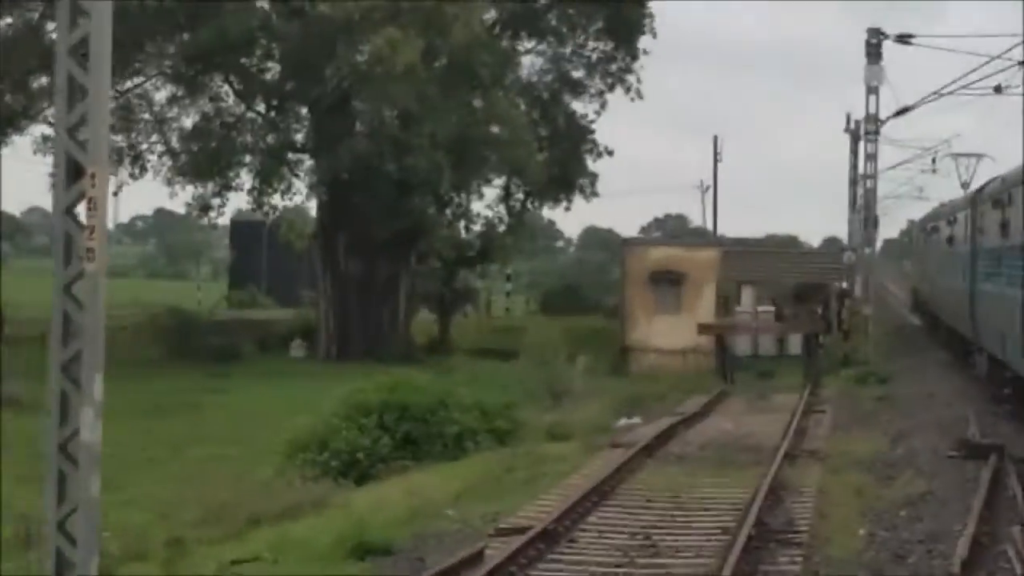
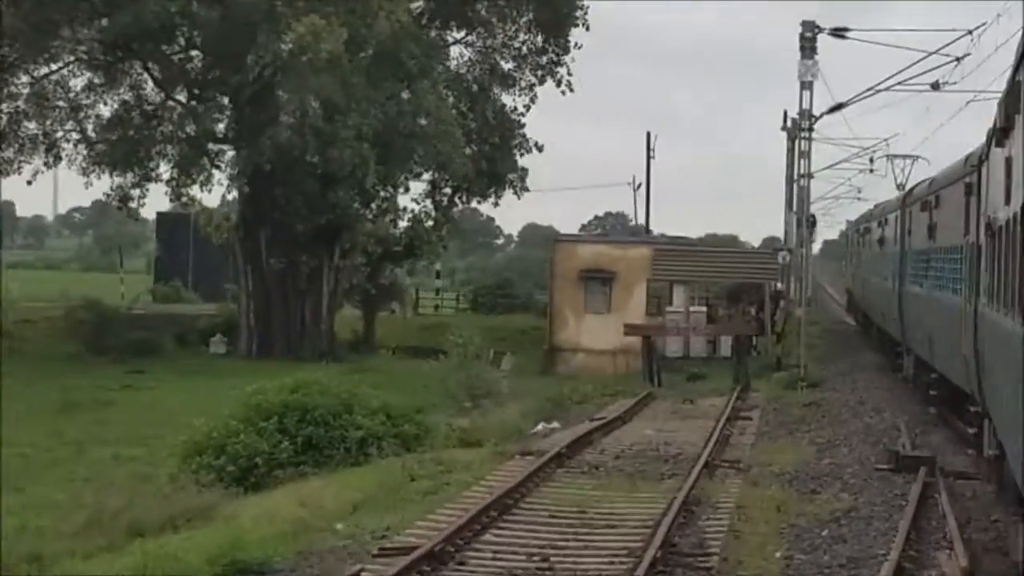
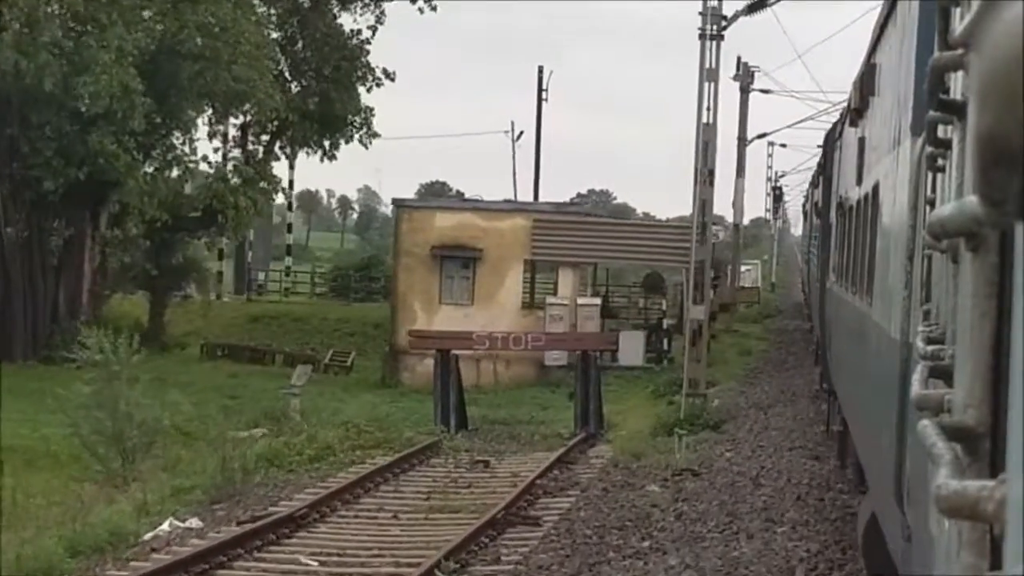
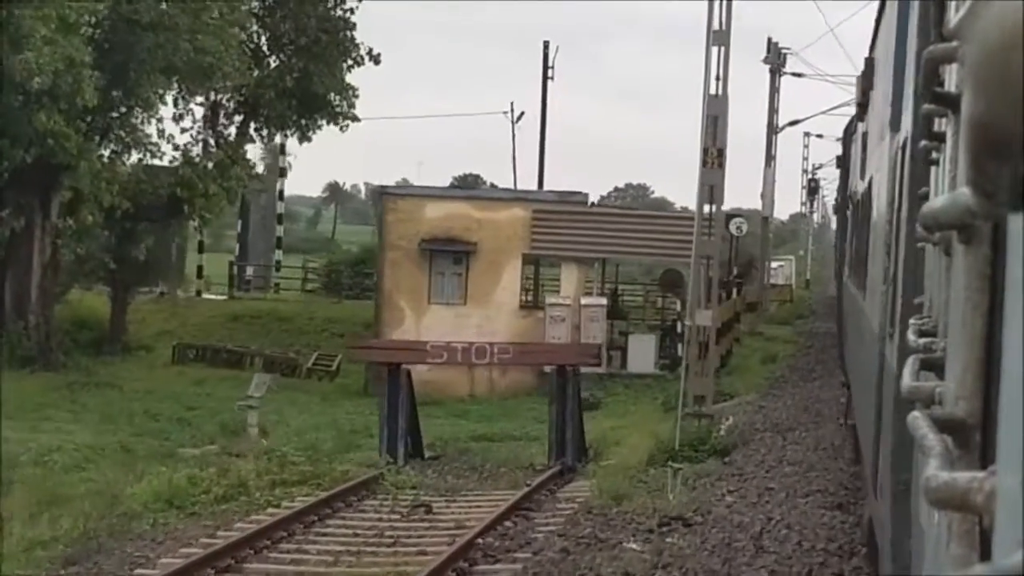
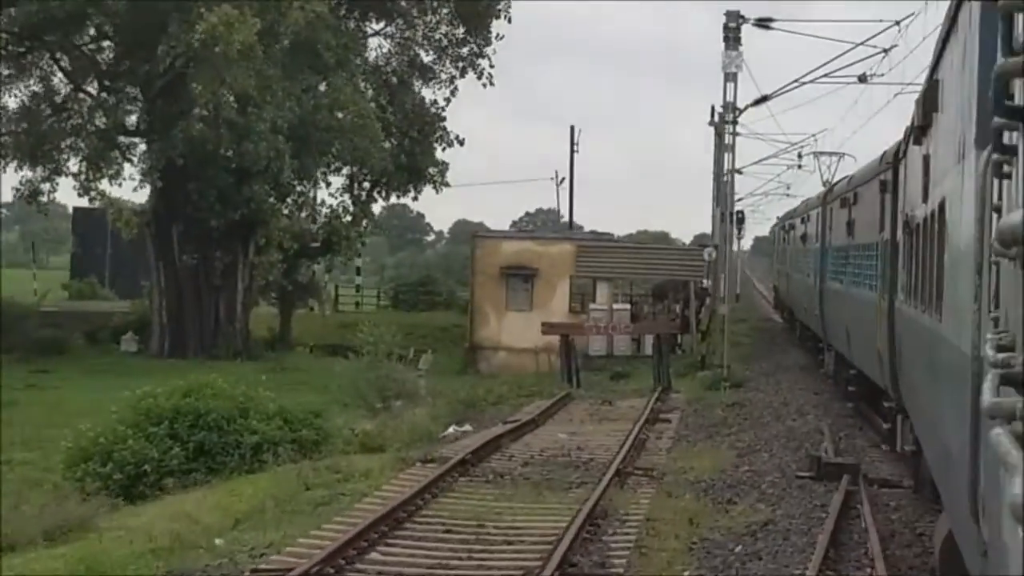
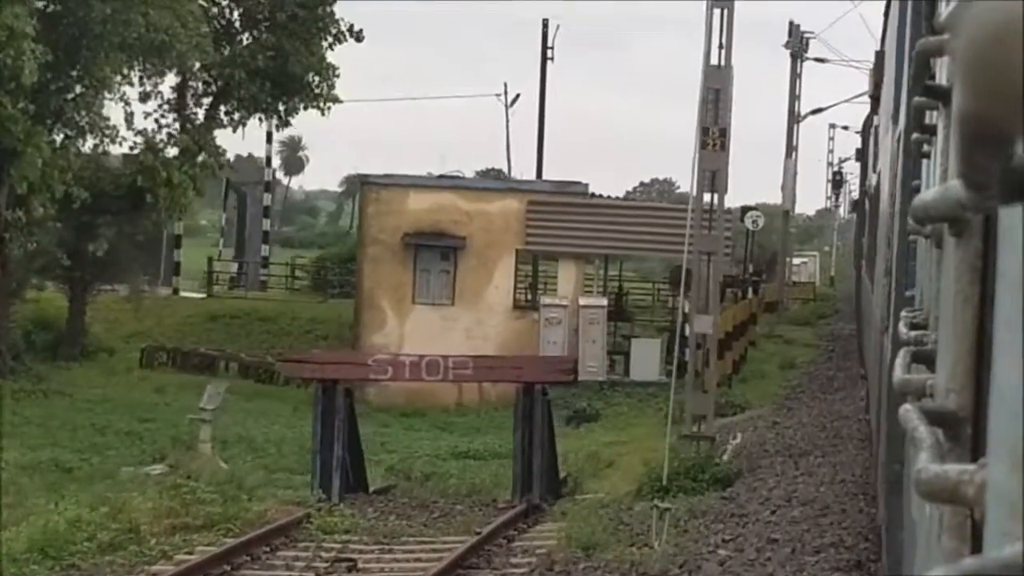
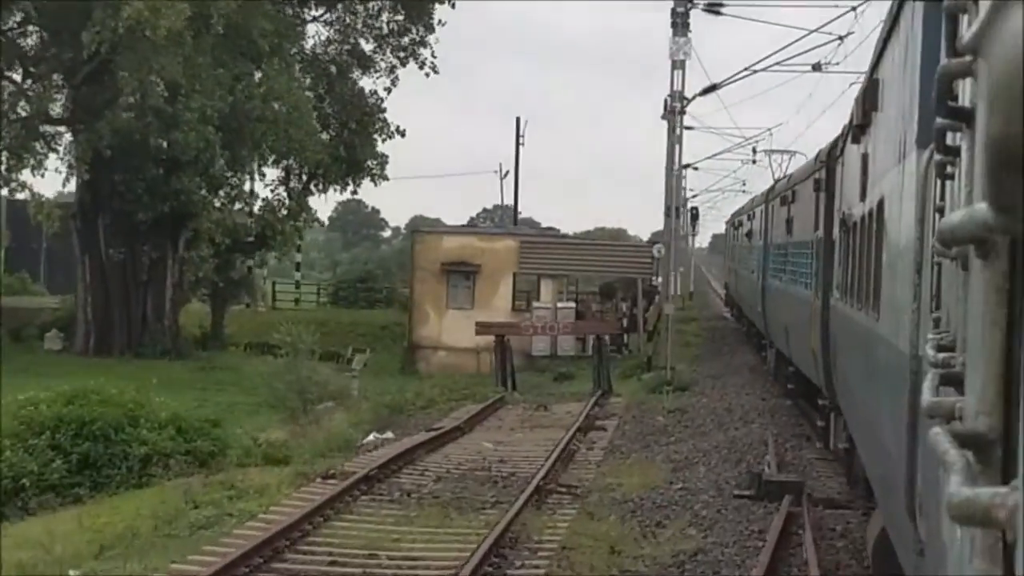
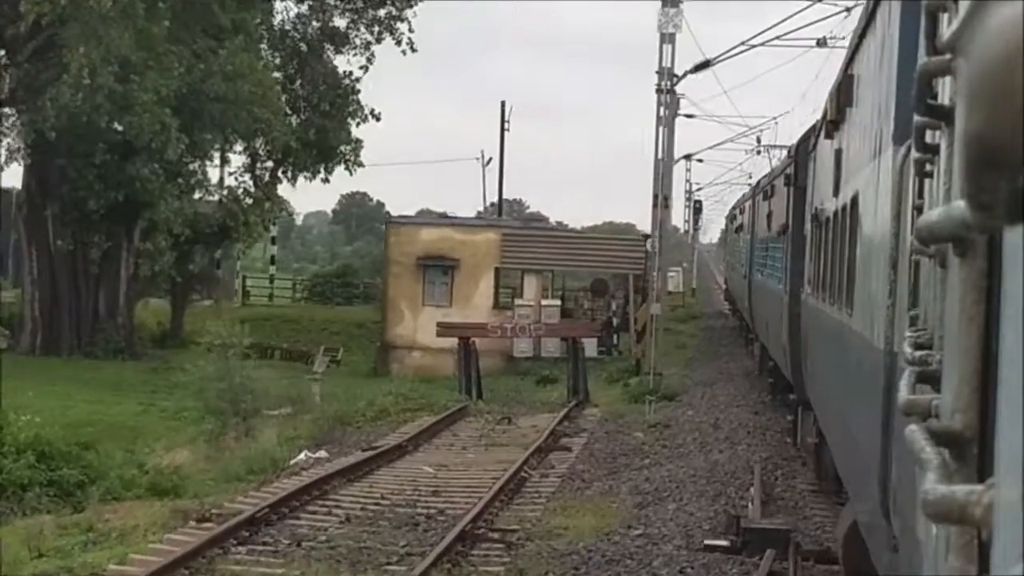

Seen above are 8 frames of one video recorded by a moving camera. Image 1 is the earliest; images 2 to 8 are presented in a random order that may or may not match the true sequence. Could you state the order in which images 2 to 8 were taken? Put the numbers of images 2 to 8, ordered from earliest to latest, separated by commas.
2, 5, 7, 8, 3, 4, 6
